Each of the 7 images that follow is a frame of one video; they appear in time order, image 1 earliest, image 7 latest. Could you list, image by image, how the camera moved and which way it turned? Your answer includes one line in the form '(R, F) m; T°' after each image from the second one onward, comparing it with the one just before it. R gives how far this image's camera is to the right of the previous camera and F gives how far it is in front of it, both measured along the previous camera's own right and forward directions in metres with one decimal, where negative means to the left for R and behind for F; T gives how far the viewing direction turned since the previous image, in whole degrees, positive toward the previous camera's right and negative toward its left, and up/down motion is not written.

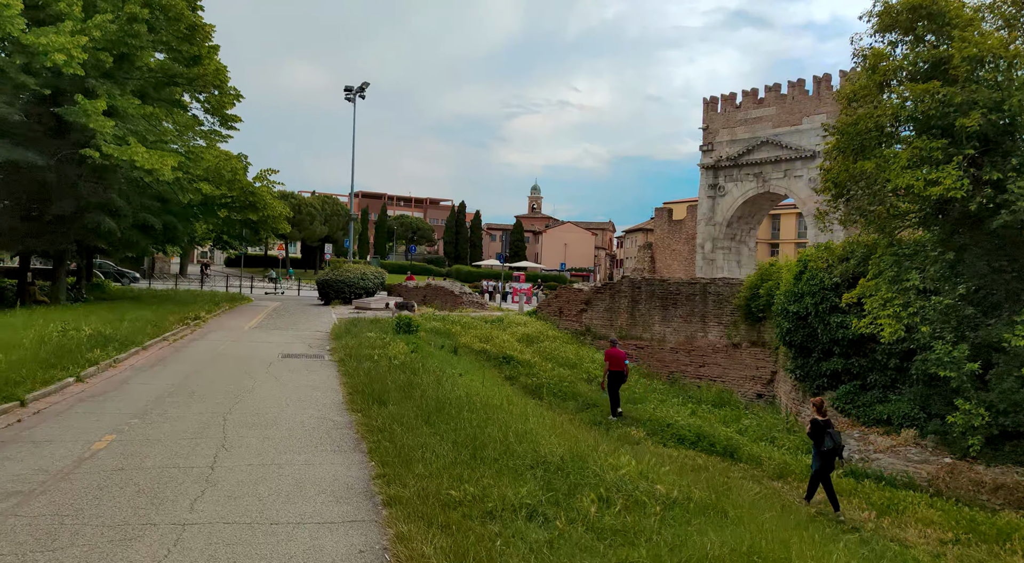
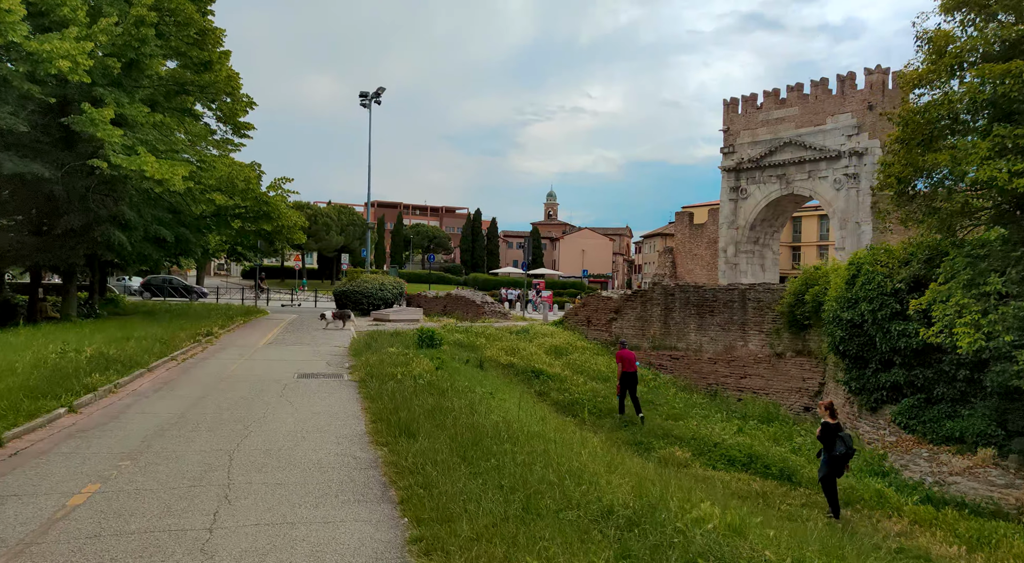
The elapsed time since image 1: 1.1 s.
(-0.3, +1.0) m; -1°
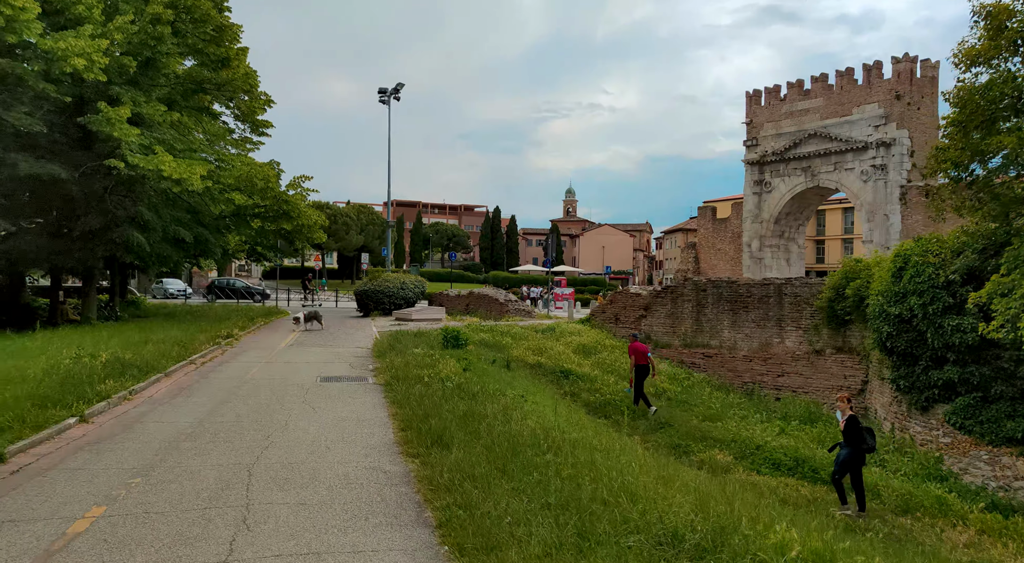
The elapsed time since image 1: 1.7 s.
(-0.2, +0.6) m; -2°
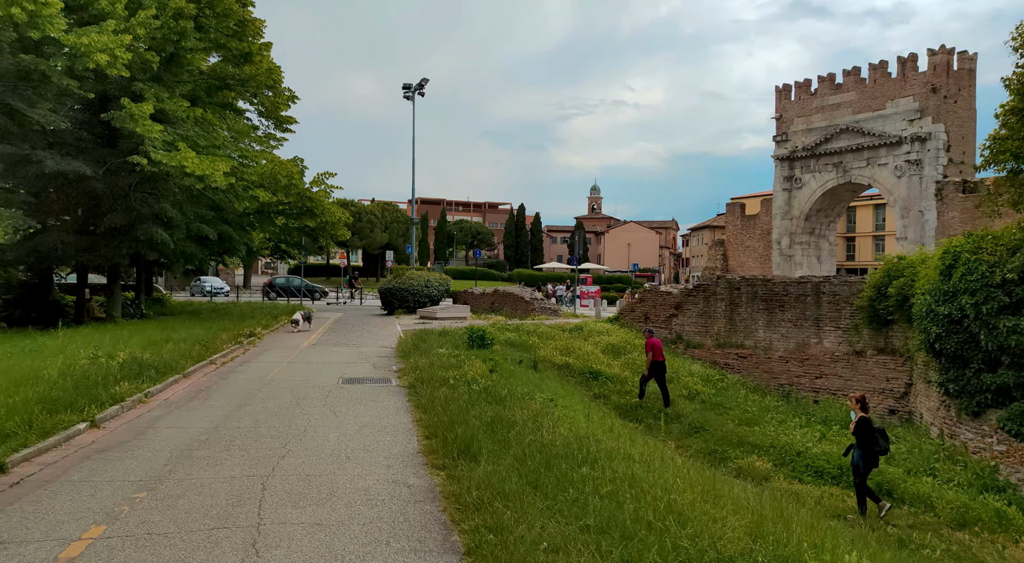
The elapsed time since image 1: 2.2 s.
(-0.1, +0.5) m; -2°
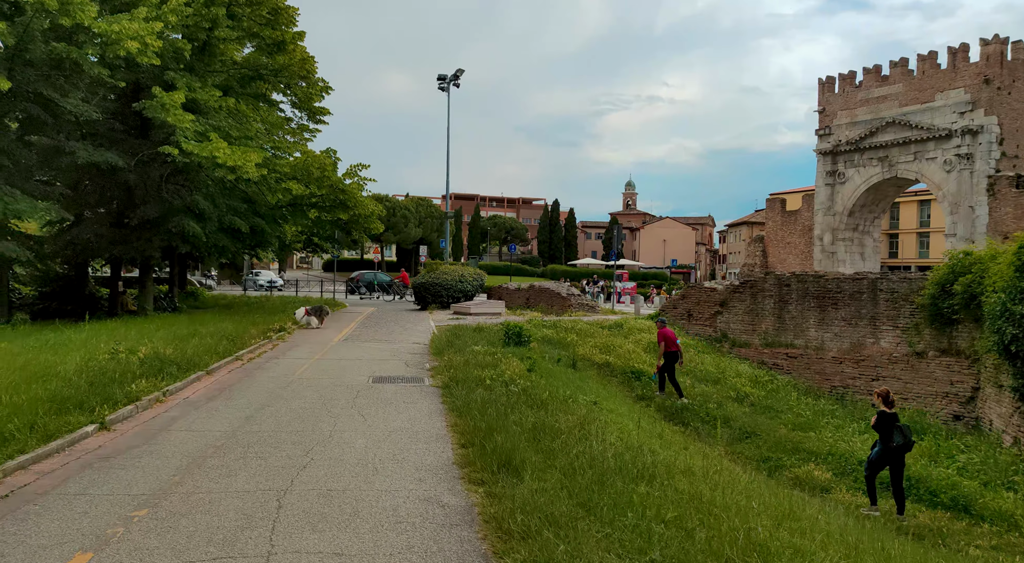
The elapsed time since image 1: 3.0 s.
(-0.1, +0.7) m; -3°
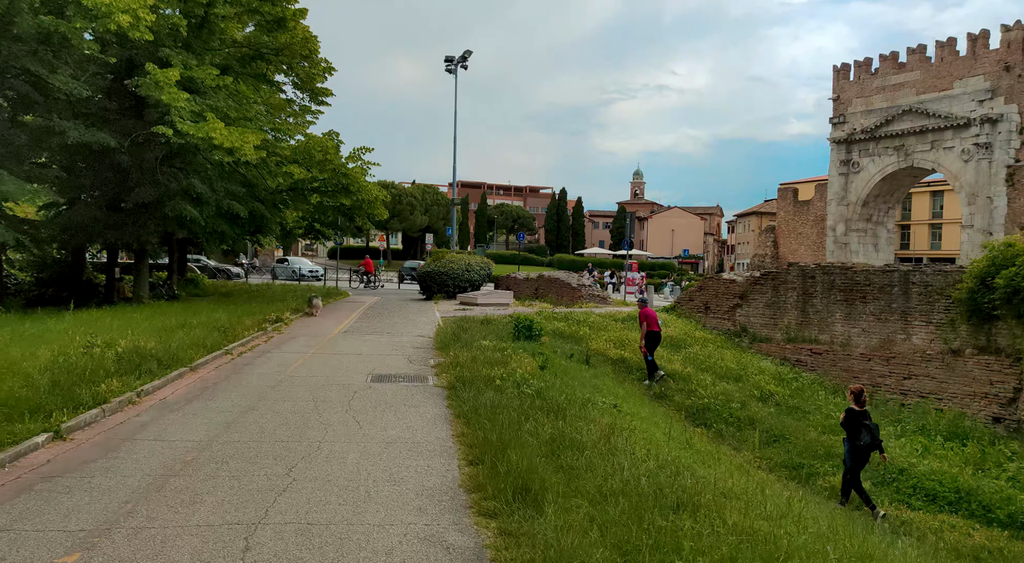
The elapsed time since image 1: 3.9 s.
(-0.1, +0.9) m; 0°
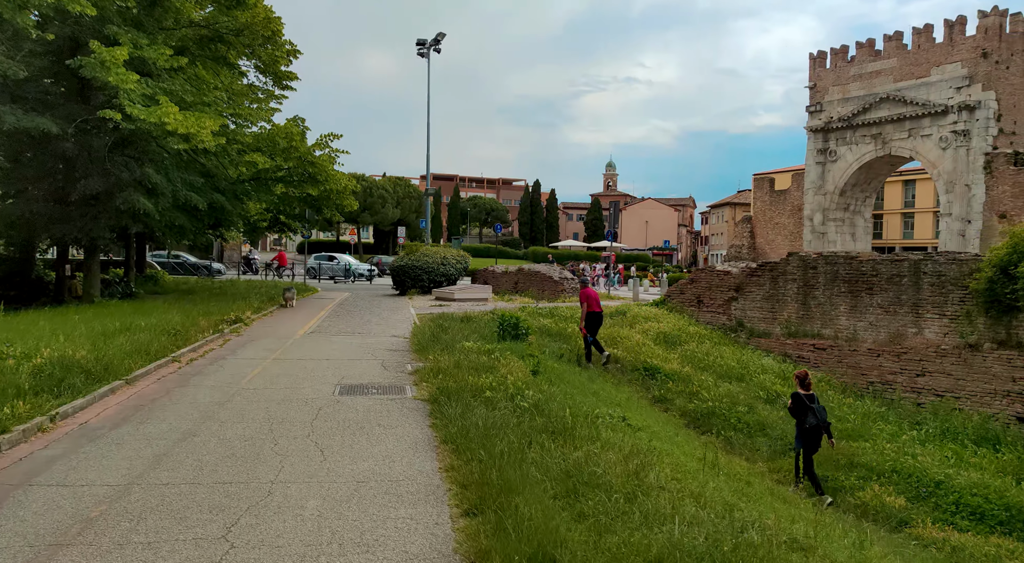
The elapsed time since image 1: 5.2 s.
(-0.2, +1.2) m; +2°
